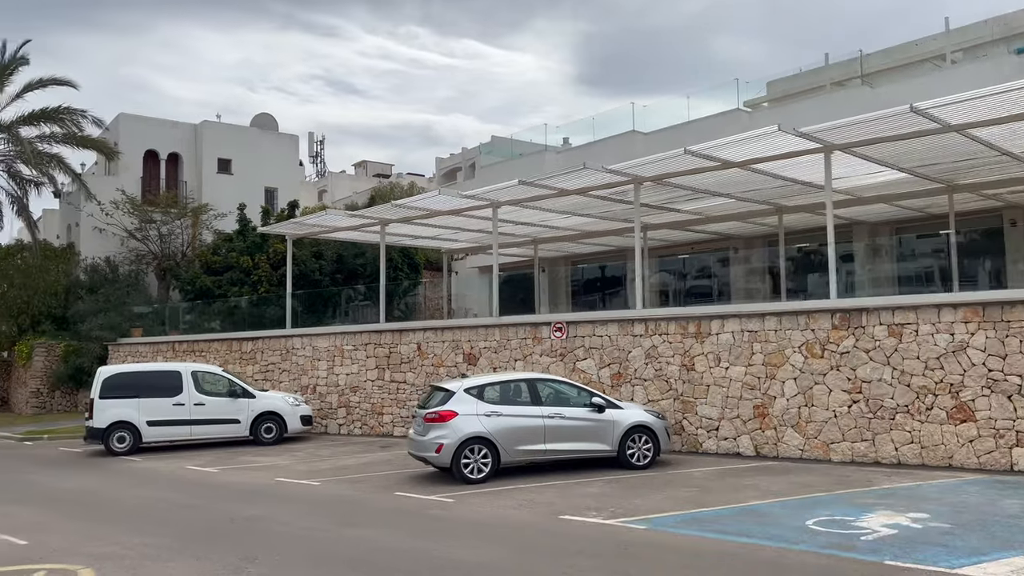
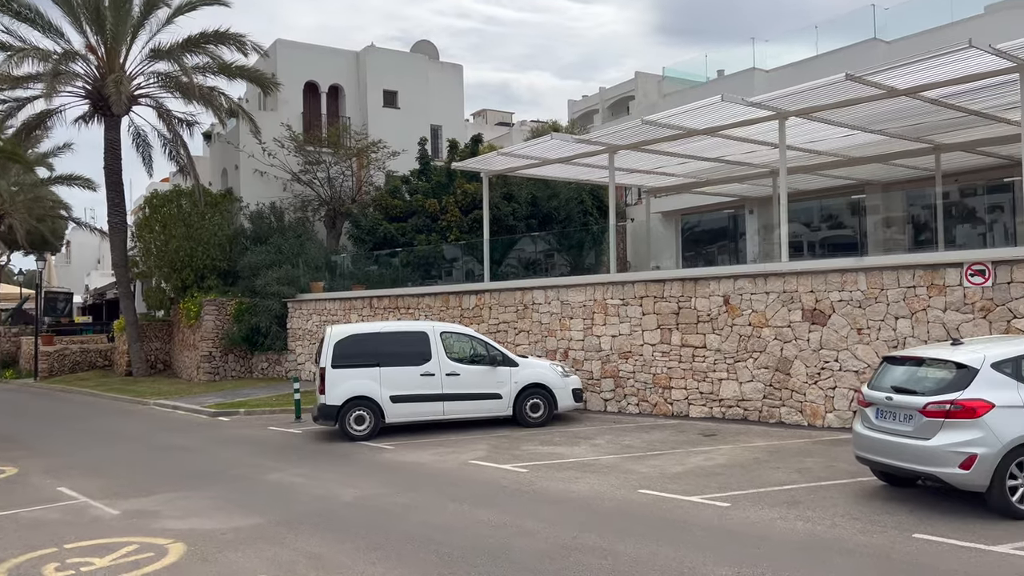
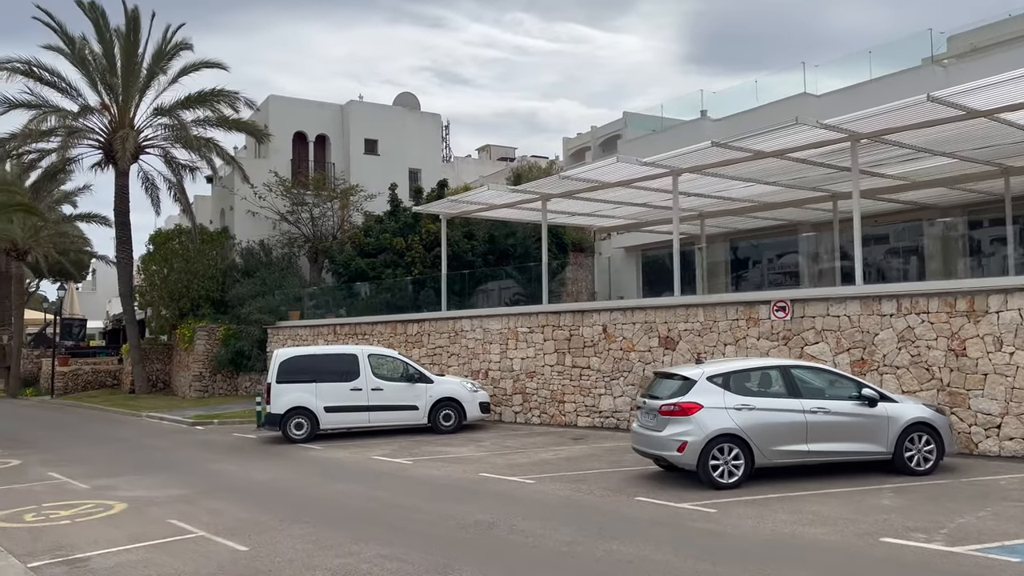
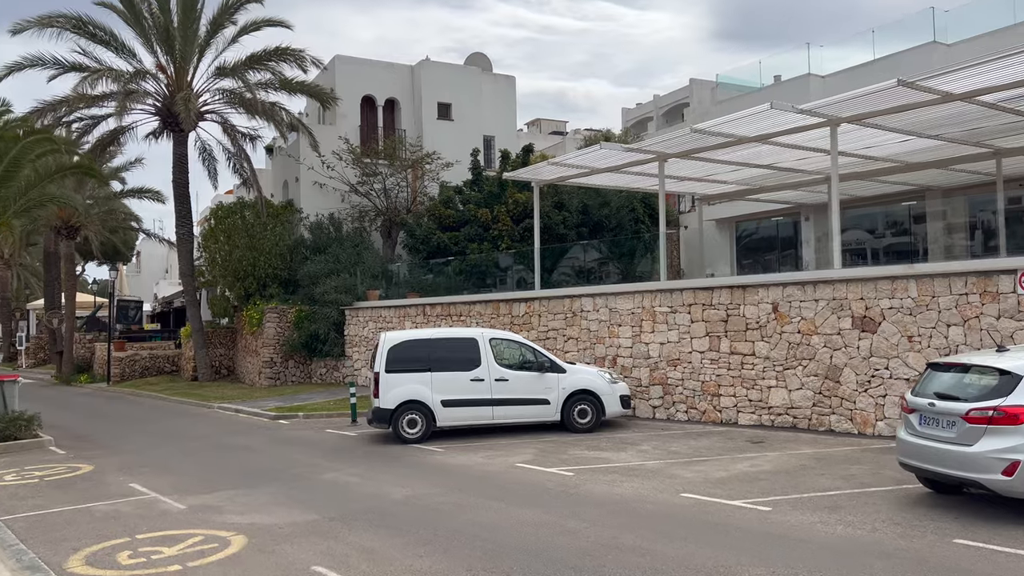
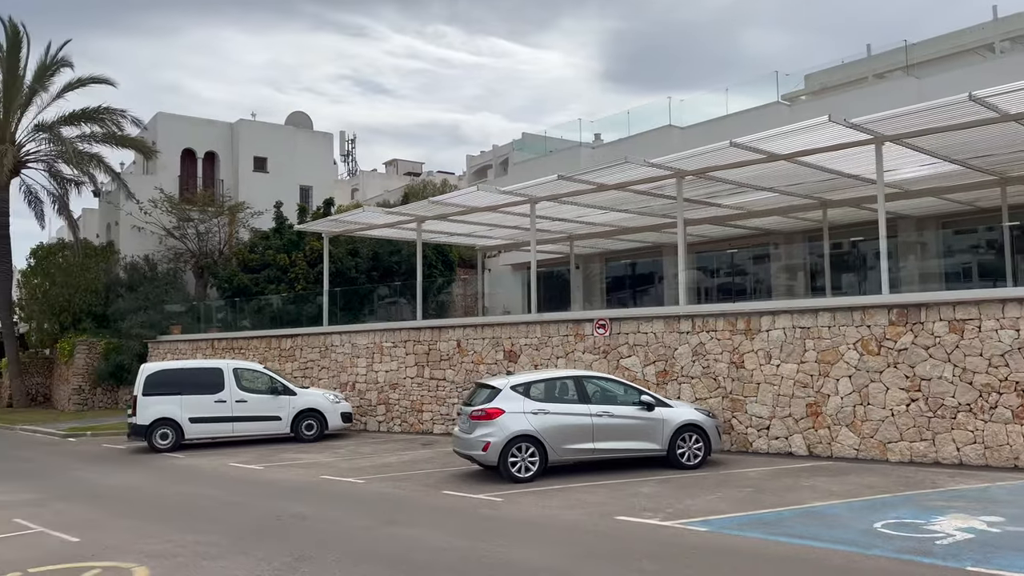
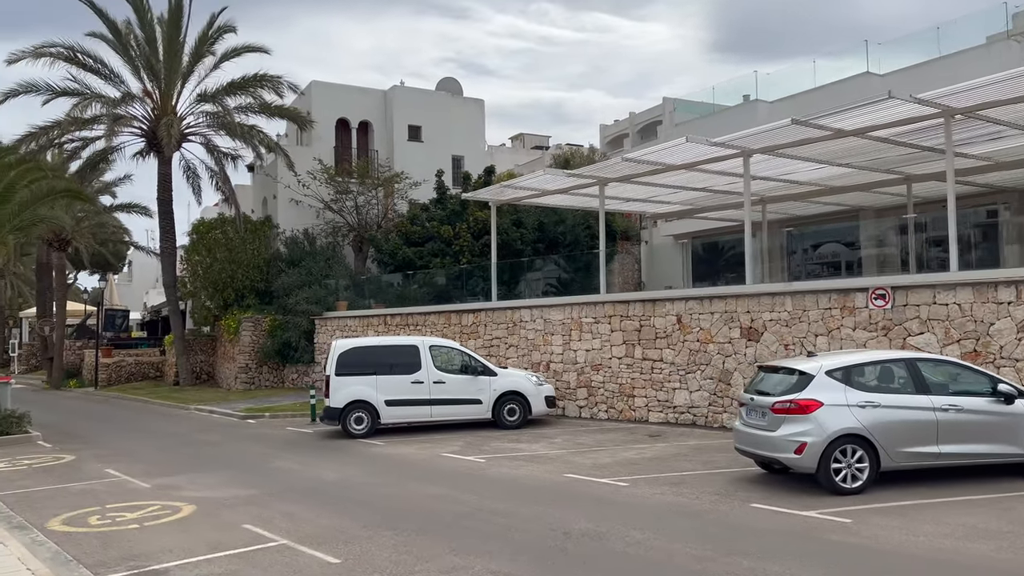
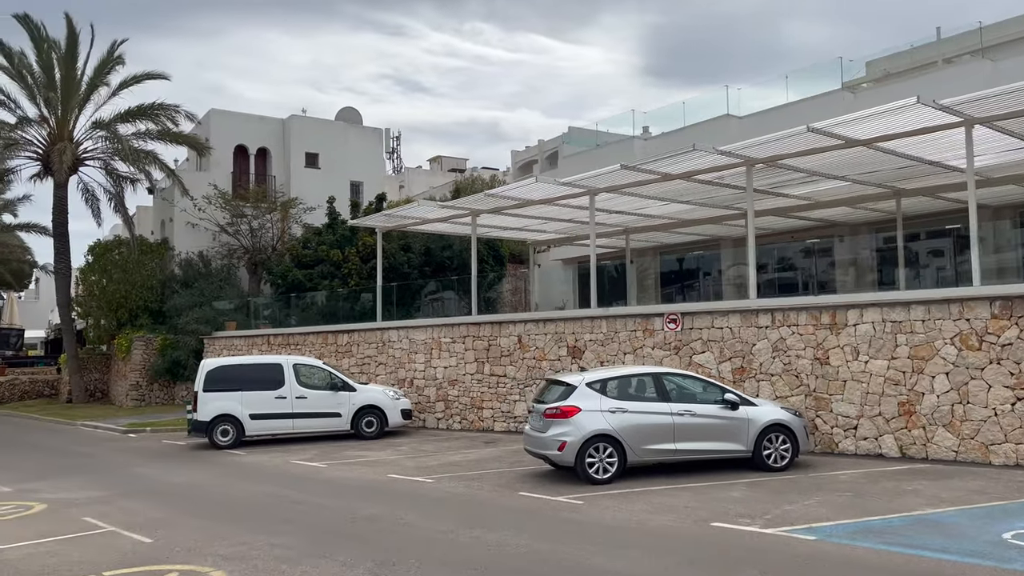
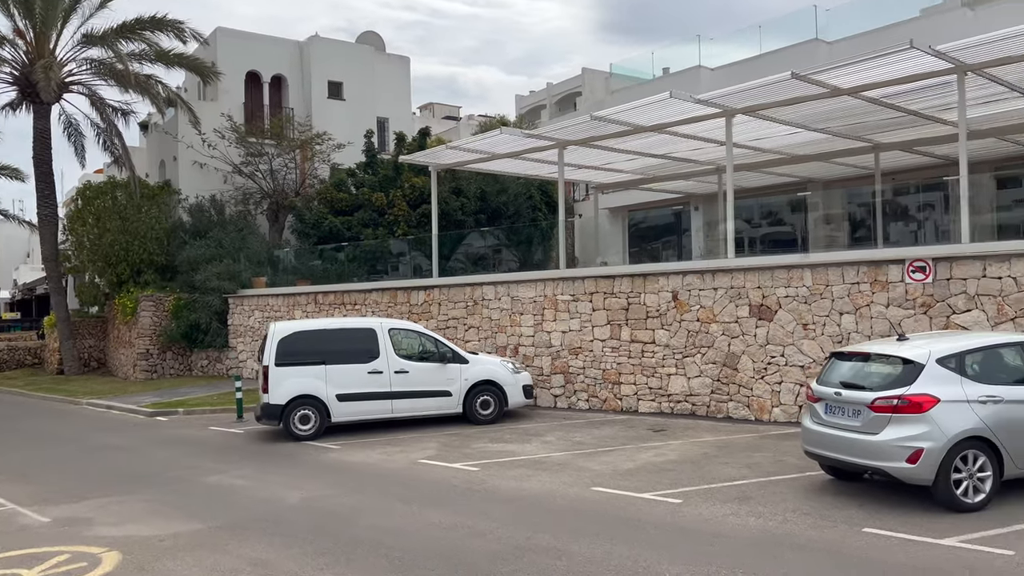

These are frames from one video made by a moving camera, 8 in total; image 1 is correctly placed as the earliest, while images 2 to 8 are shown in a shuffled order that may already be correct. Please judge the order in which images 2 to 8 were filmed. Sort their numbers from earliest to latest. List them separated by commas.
5, 7, 3, 6, 4, 2, 8
